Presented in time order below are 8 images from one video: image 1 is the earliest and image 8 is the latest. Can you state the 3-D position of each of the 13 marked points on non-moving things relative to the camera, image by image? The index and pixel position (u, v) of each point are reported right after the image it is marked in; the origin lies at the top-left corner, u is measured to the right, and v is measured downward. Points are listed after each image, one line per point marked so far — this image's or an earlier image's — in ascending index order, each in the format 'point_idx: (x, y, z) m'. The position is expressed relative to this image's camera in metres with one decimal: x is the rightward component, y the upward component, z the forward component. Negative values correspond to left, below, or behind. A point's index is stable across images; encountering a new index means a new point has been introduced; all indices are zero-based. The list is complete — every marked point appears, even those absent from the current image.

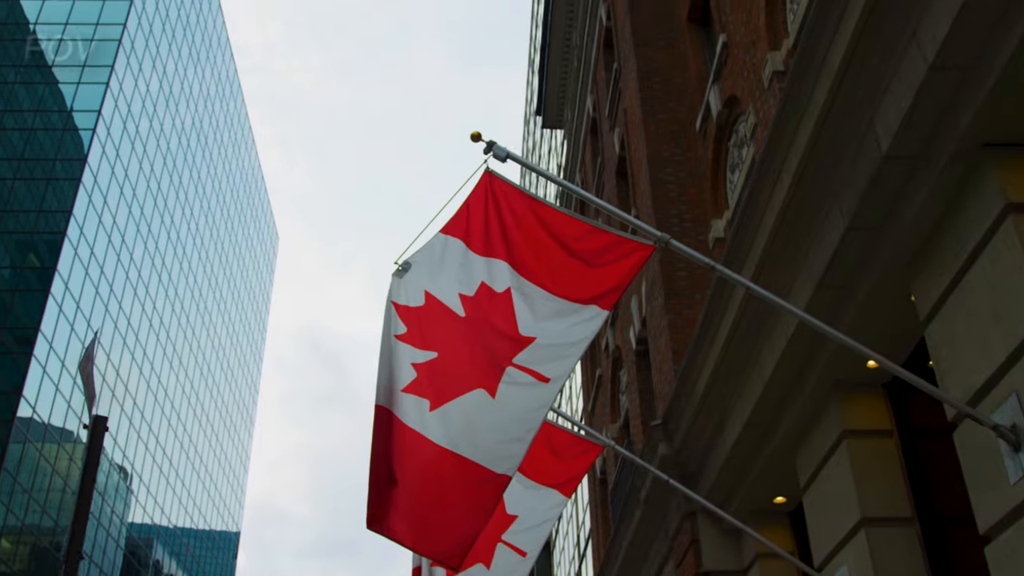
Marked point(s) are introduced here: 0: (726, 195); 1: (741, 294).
0: (+3.6, +1.5, +17.6) m
1: (+2.6, -0.1, +12.0) m
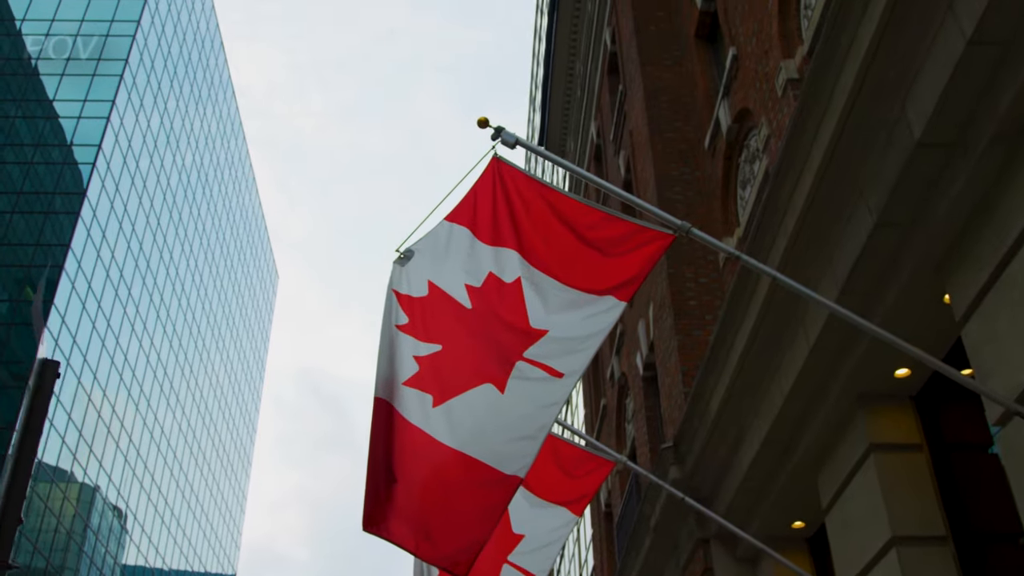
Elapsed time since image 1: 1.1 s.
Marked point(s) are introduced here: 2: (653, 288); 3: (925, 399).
0: (+3.6, +1.2, +17.1) m
1: (+2.6, -0.2, +11.4) m
2: (+2.6, 0.0, +19.2) m
3: (+4.1, -1.1, +10.6) m
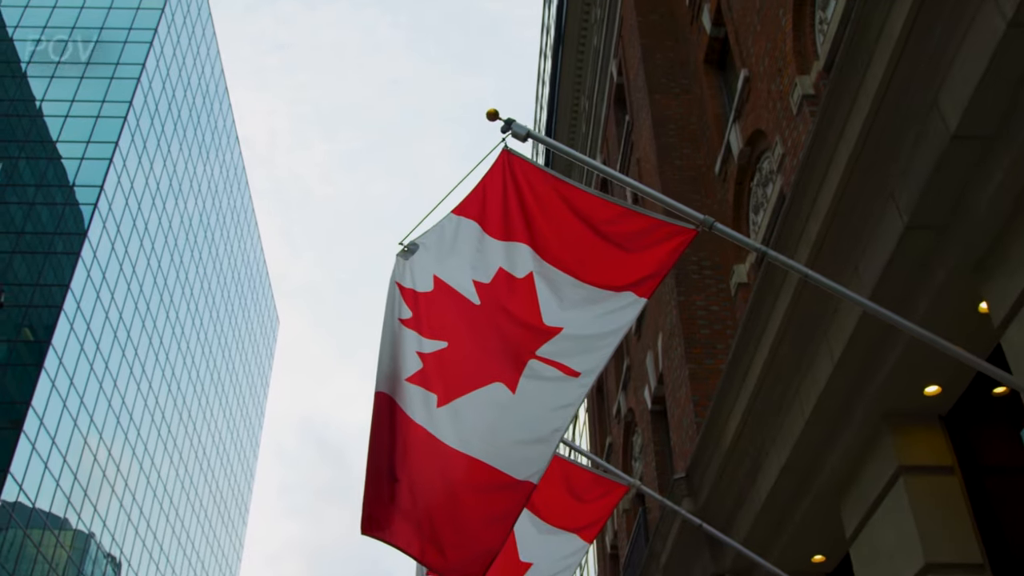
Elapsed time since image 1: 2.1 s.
0: (+3.7, +0.8, +16.6) m
1: (+2.7, -0.3, +10.9) m
2: (+2.7, -0.5, +18.7) m
3: (+4.2, -1.2, +10.0) m
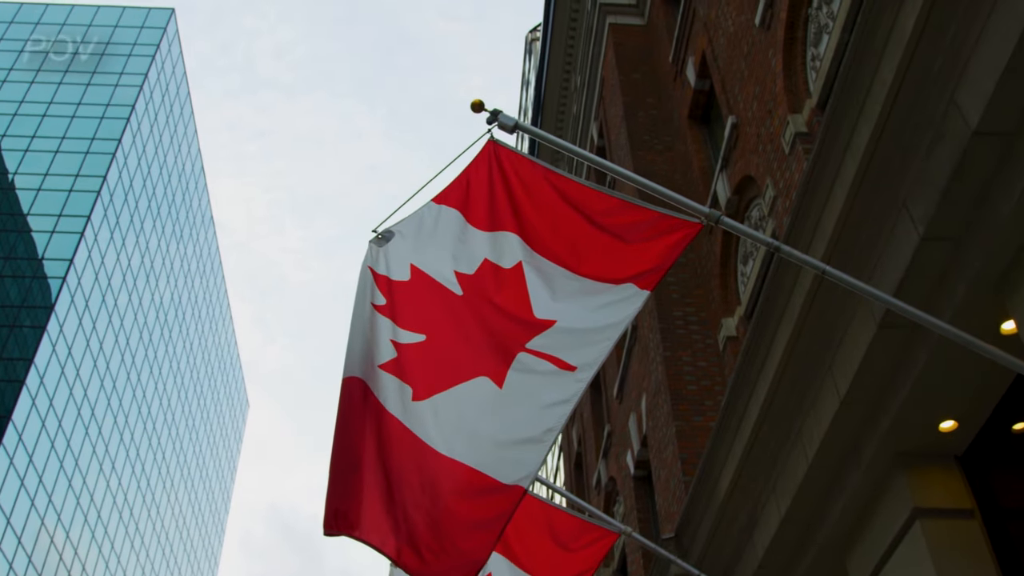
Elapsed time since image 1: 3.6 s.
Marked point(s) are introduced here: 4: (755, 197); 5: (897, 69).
0: (+3.4, 0.0, +16.0) m
1: (+2.5, -0.7, +10.2) m
2: (+2.3, -1.5, +17.9) m
3: (+4.0, -1.5, +9.3) m
4: (+3.5, +1.3, +15.1) m
5: (+2.9, +1.6, +7.8) m
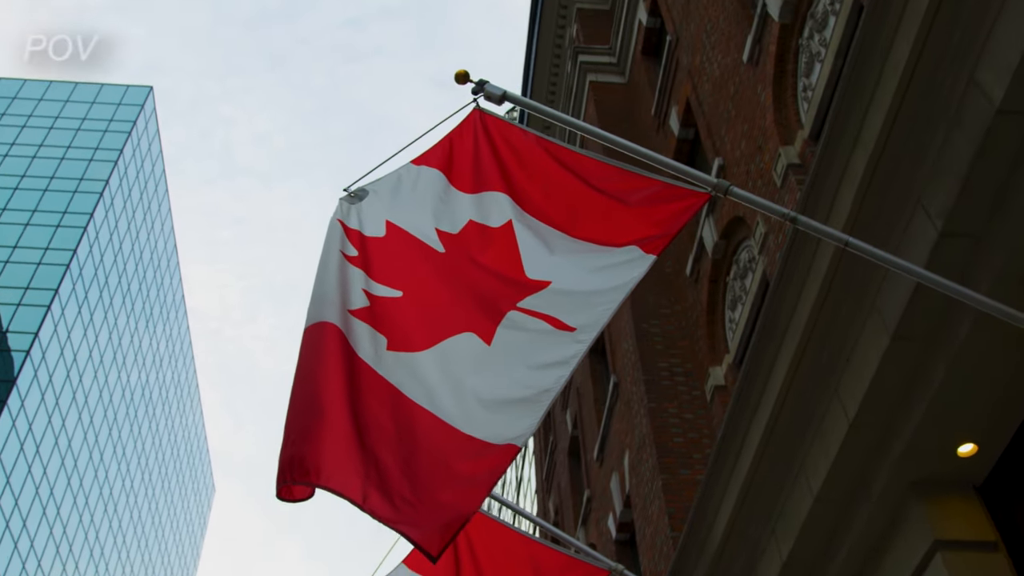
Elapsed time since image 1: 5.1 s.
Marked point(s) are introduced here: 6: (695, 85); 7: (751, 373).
0: (+3.1, -0.7, +15.4) m
1: (+2.4, -0.9, +9.5) m
2: (+1.9, -2.3, +17.1) m
3: (+3.9, -1.6, +8.5) m
4: (+3.2, +0.7, +14.5) m
5: (+2.8, +1.6, +7.4) m
6: (+2.9, +3.3, +17.0) m
7: (+2.2, -0.8, +10.0) m
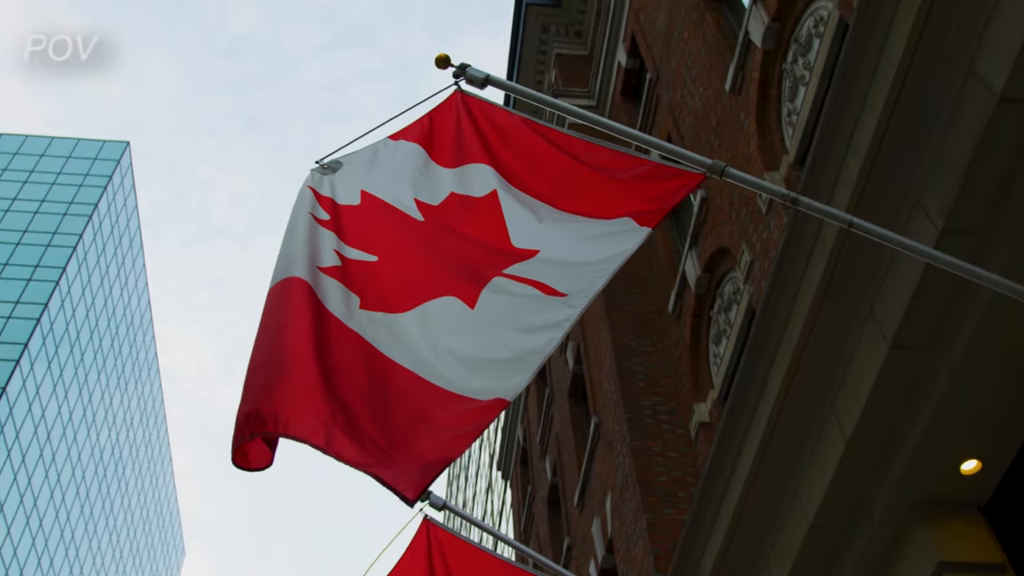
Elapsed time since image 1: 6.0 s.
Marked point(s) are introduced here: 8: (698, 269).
0: (+2.8, -1.2, +15.0) m
1: (+2.2, -1.0, +9.1) m
2: (+1.6, -2.9, +16.6) m
3: (+3.7, -1.7, +8.1) m
4: (+2.9, +0.3, +14.3) m
5: (+2.7, +1.6, +7.1) m
6: (+2.6, +2.7, +16.8) m
7: (+2.1, -1.0, +9.6) m
8: (+2.7, +0.3, +15.0) m
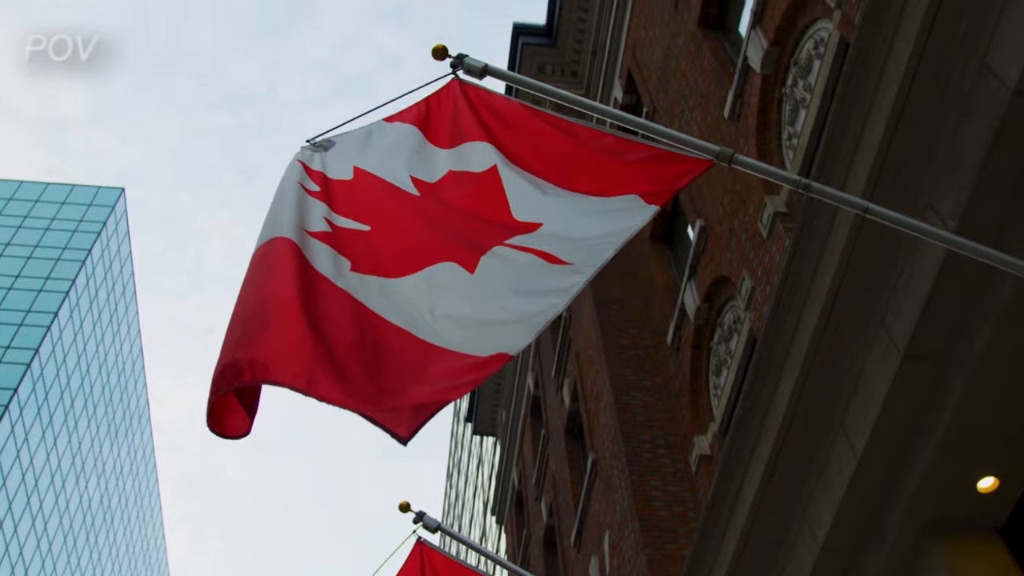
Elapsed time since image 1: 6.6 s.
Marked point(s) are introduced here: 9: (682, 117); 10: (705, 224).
0: (+2.7, -1.6, +14.7) m
1: (+2.2, -1.1, +8.8) m
2: (+1.5, -3.4, +16.2) m
3: (+3.7, -1.8, +7.8) m
4: (+2.9, -0.1, +14.0) m
5: (+2.7, +1.6, +7.0) m
6: (+2.6, +2.2, +16.7) m
7: (+2.0, -1.1, +9.3) m
8: (+2.6, -0.1, +14.8) m
9: (+2.6, +2.6, +16.3) m
10: (+2.7, +0.9, +14.7) m
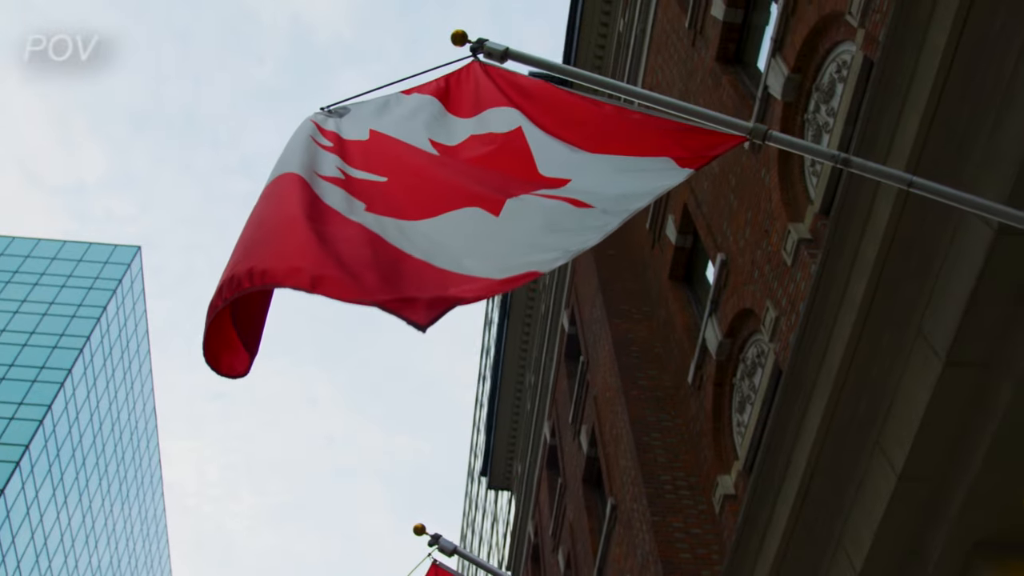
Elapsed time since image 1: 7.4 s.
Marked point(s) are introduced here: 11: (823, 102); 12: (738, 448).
0: (+3.0, -2.1, +14.2) m
1: (+2.3, -1.2, +8.4) m
2: (+1.8, -4.0, +15.7) m
3: (+3.9, -1.9, +7.4) m
4: (+3.1, -0.6, +13.7) m
5: (+2.8, +1.6, +6.7) m
6: (+2.8, +1.6, +16.5) m
7: (+2.2, -1.3, +8.9) m
8: (+2.8, -0.6, +14.4) m
9: (+2.9, +2.1, +16.2) m
10: (+2.9, +0.4, +14.4) m
11: (+3.5, +2.1, +11.8) m
12: (+3.0, -2.1, +13.9) m
